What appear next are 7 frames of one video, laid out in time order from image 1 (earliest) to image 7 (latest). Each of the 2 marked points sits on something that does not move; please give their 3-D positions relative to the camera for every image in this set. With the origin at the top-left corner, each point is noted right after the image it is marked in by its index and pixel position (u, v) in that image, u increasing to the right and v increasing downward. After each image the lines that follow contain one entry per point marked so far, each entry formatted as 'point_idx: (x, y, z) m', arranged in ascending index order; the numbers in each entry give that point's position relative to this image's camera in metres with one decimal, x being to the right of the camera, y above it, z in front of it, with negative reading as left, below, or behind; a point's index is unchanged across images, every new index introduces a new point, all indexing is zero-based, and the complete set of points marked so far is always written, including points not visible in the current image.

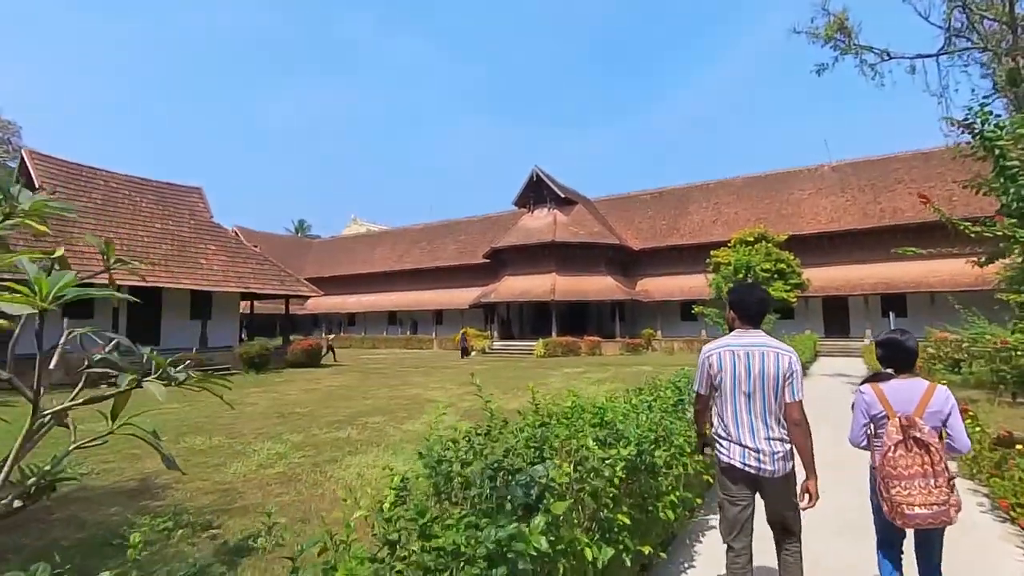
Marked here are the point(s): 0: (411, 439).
0: (-1.4, -2.2, +8.8) m
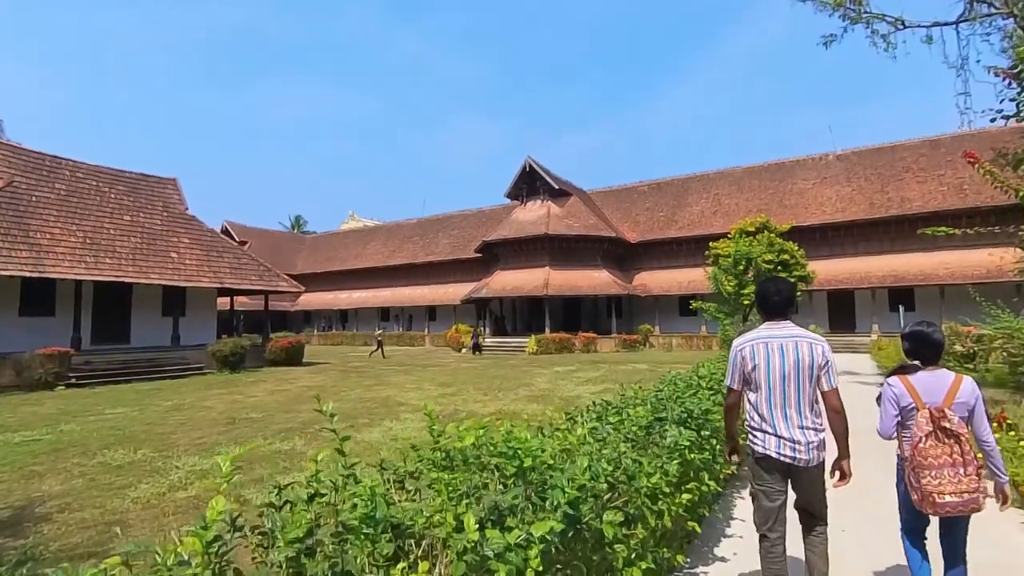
0: (-1.9, -2.1, +7.7) m
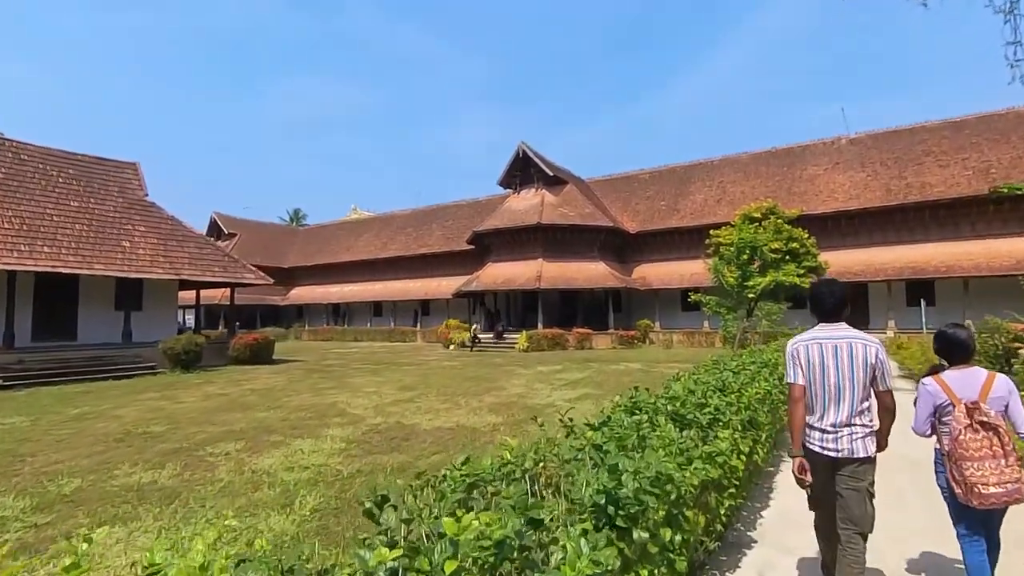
0: (-2.6, -1.9, +5.9) m
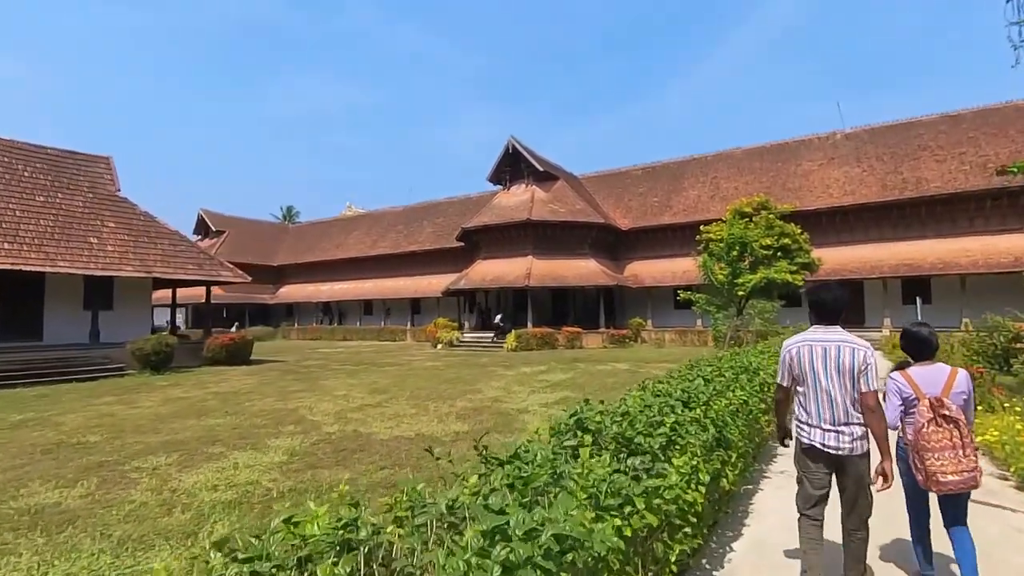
0: (-3.1, -1.9, +5.2) m
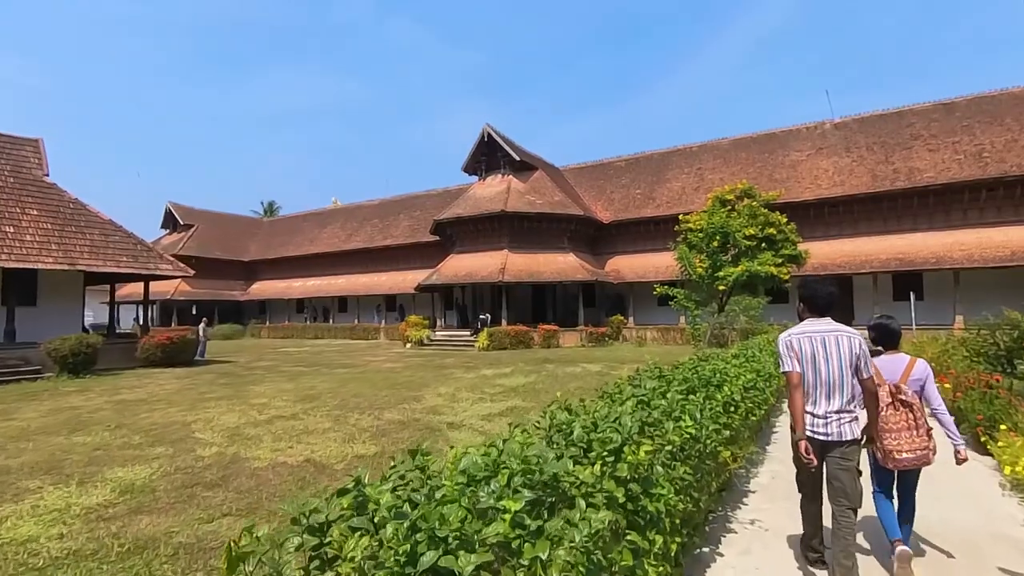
0: (-4.0, -1.8, +3.5) m
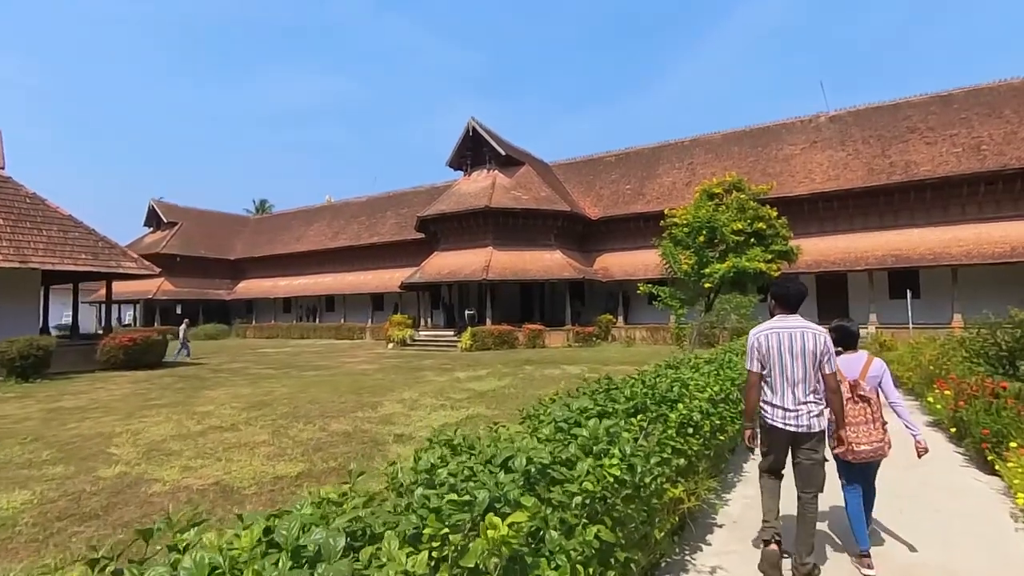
0: (-4.5, -1.8, +2.7) m
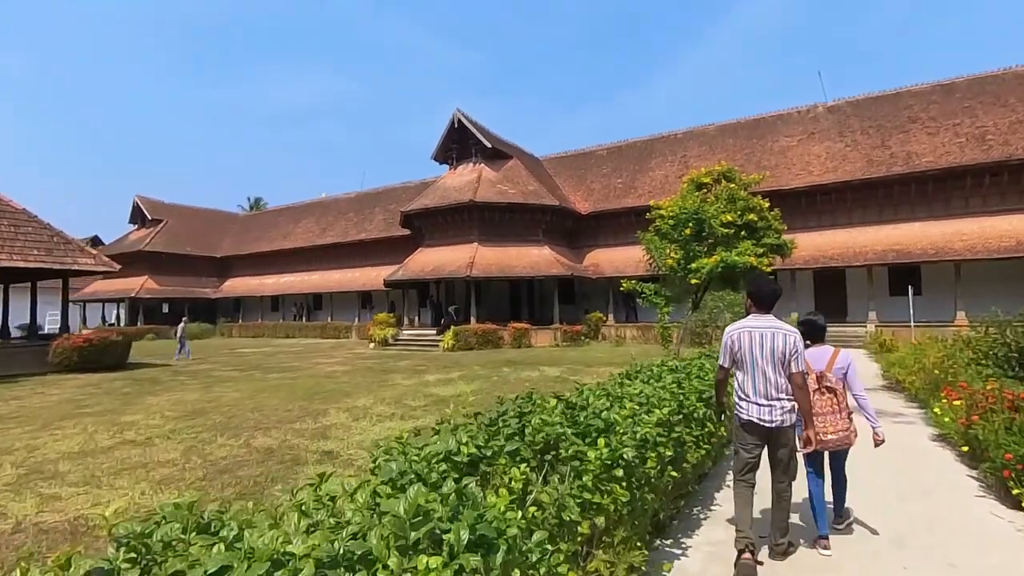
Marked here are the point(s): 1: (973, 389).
0: (-5.2, -1.8, +1.7) m
1: (+5.2, -1.1, +6.8) m
